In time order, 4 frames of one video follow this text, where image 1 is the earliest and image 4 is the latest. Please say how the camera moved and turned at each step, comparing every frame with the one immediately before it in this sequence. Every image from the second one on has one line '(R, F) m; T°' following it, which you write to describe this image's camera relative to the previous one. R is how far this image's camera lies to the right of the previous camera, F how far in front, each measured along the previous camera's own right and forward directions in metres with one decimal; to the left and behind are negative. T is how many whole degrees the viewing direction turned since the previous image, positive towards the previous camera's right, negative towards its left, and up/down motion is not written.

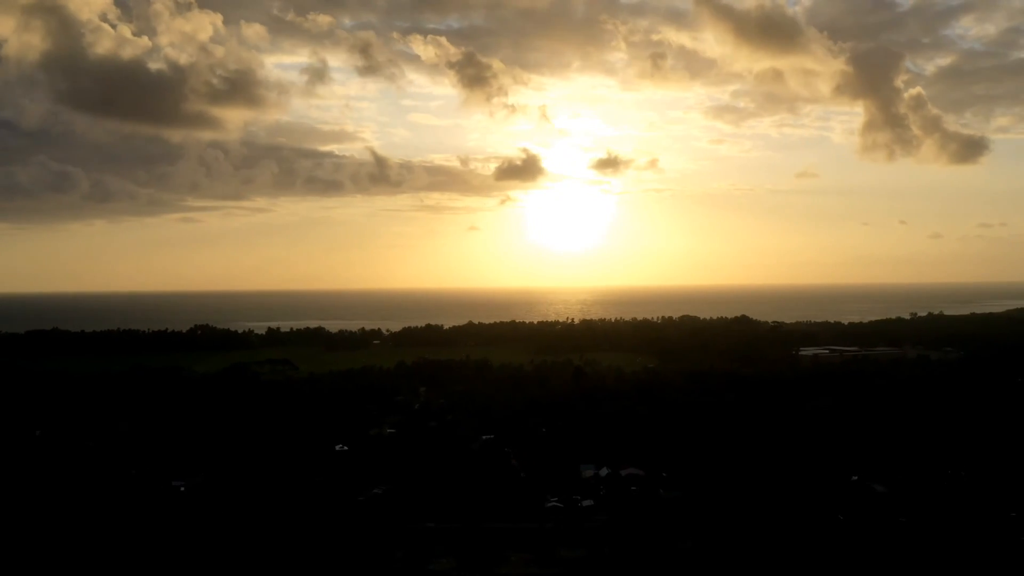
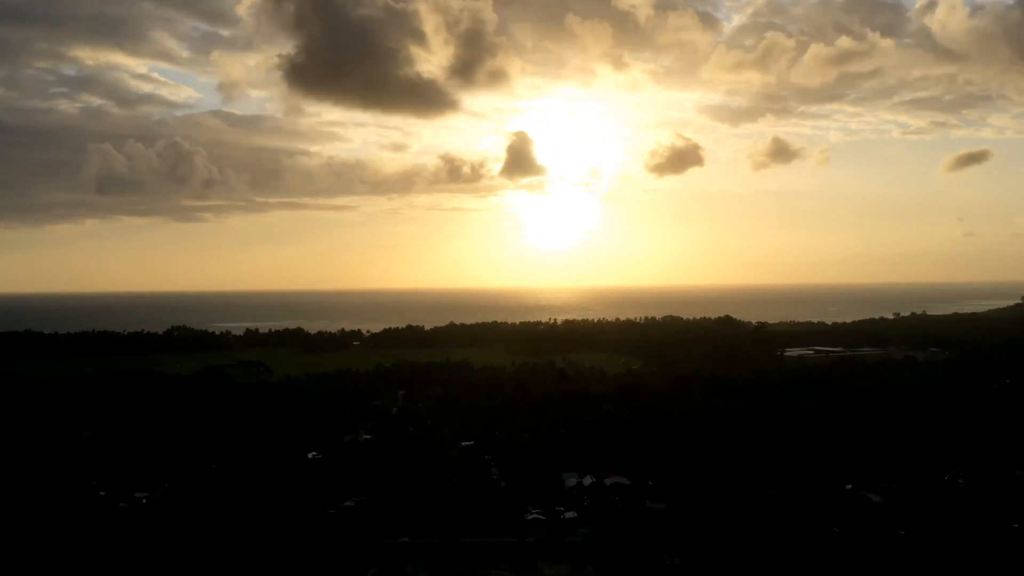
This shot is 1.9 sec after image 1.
(+1.2, +1.1) m; -1°
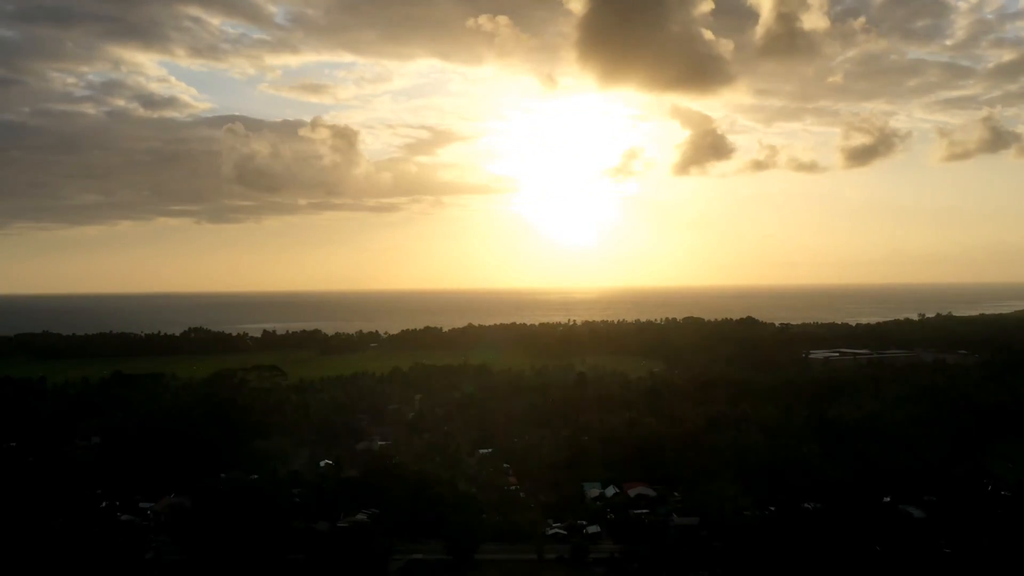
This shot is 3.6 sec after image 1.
(-0.1, +1.2) m; -1°
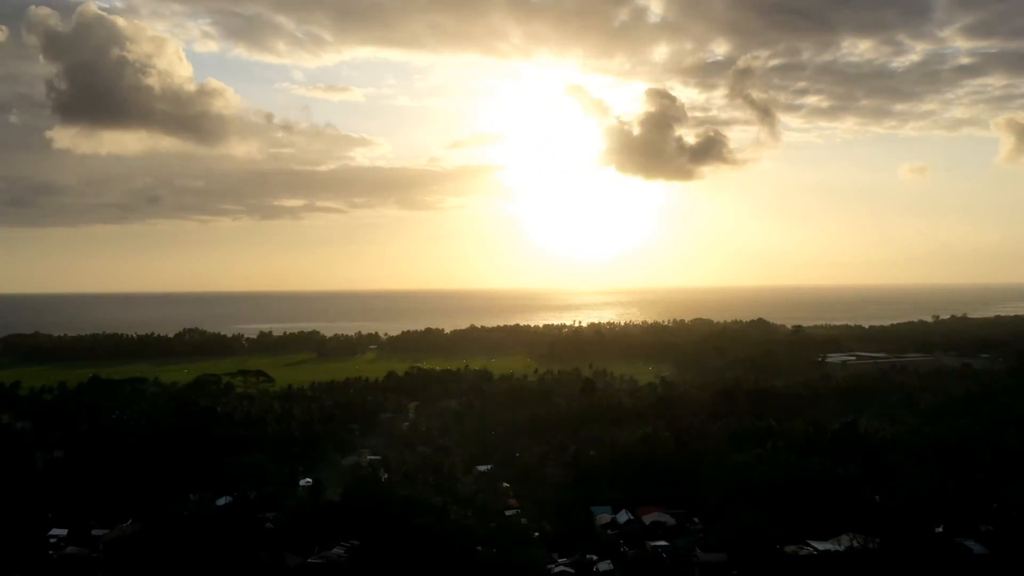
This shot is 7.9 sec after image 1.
(+0.2, +3.1) m; 0°
